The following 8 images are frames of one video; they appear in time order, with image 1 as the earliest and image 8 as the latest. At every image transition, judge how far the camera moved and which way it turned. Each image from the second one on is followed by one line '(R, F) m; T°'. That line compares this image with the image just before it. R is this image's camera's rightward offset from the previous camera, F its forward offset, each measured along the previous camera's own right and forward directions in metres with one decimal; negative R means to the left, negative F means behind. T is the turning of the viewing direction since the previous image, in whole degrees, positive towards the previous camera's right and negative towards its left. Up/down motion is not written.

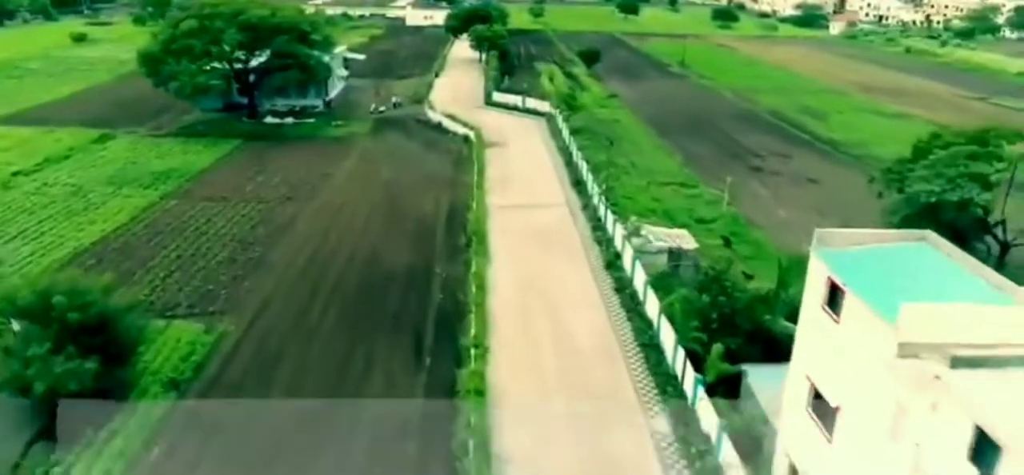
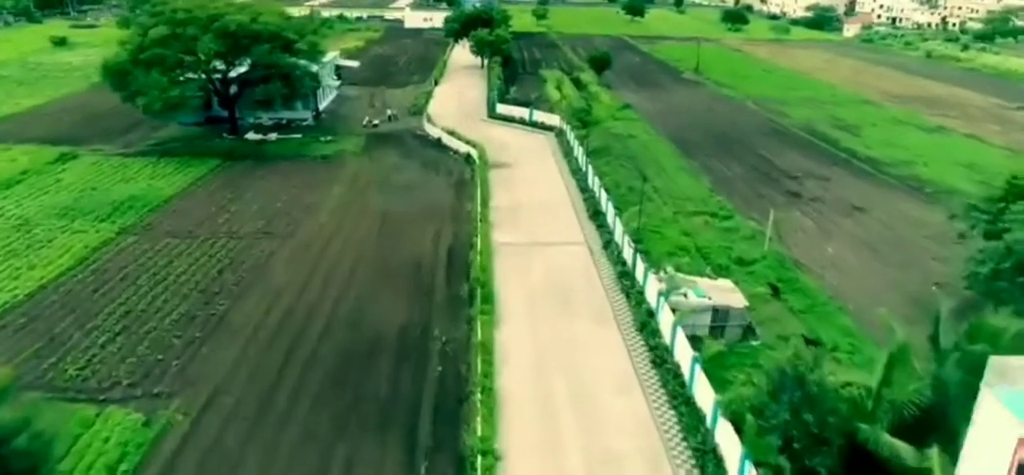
(-0.3, +3.0) m; 0°
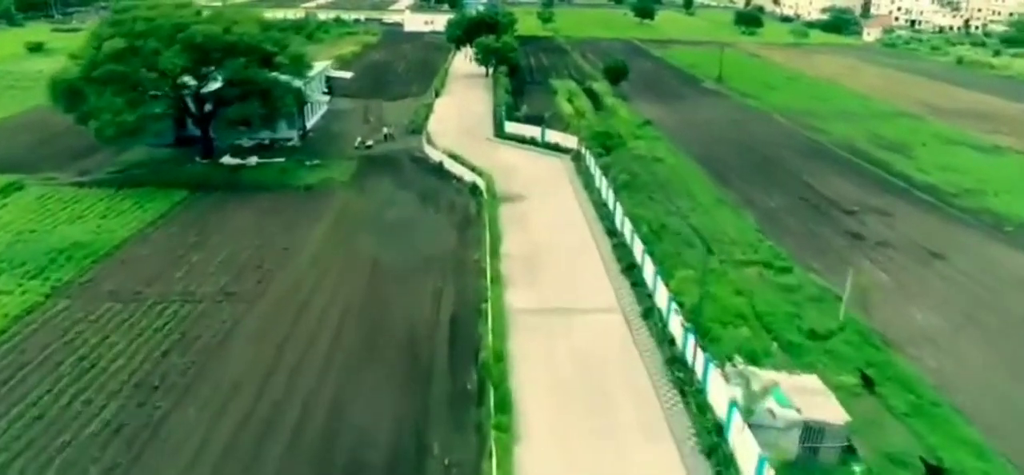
(-0.4, +3.6) m; 0°
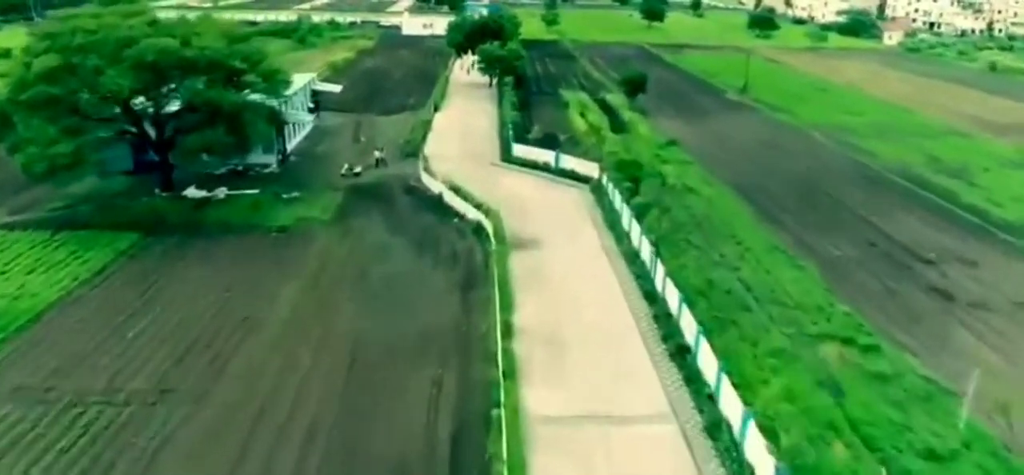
(-0.3, +3.7) m; 0°
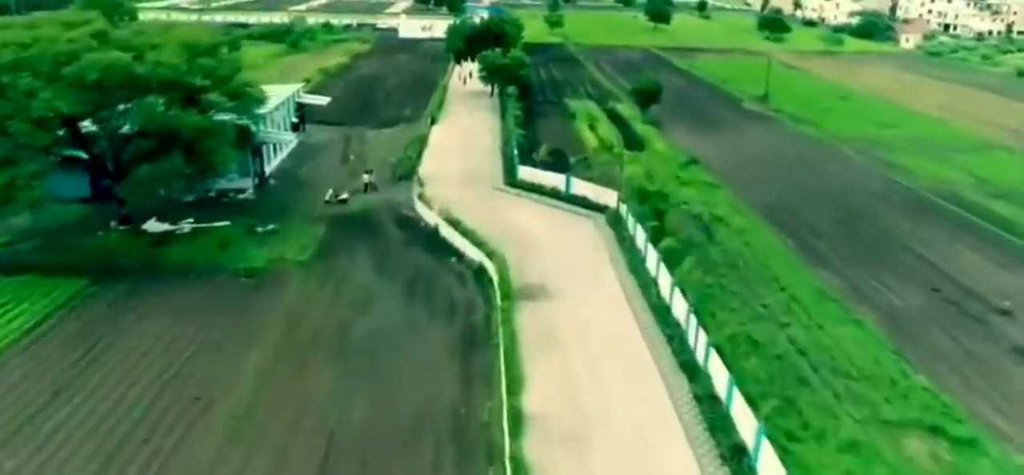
(-0.2, +2.8) m; 0°
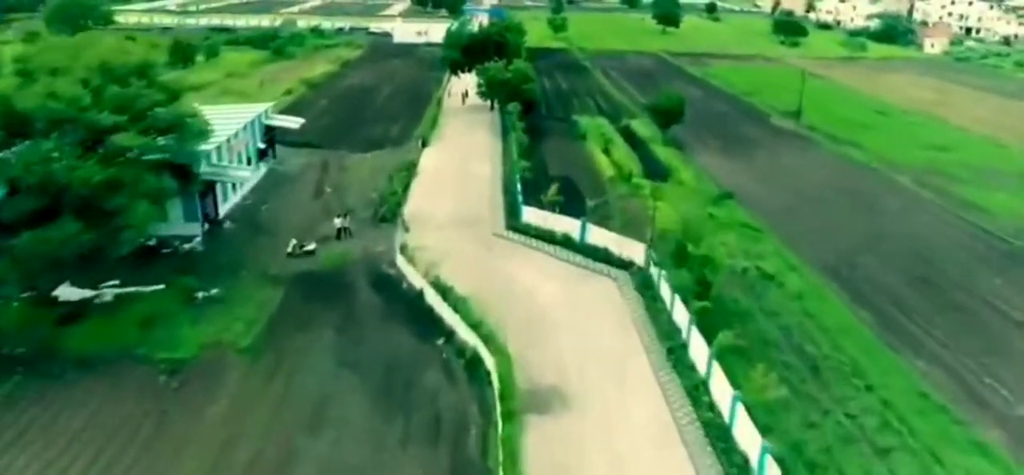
(-0.1, +4.0) m; 0°
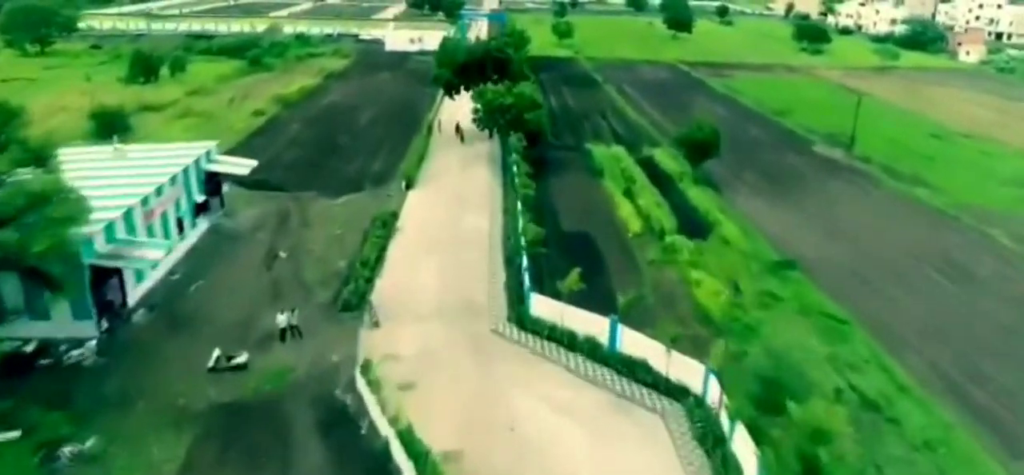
(-0.1, +5.0) m; 0°
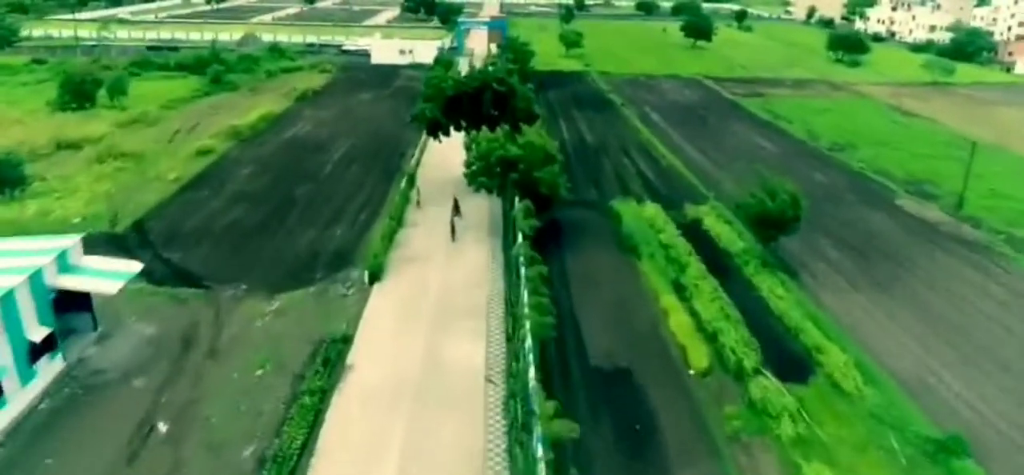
(-0.1, +6.7) m; 0°
